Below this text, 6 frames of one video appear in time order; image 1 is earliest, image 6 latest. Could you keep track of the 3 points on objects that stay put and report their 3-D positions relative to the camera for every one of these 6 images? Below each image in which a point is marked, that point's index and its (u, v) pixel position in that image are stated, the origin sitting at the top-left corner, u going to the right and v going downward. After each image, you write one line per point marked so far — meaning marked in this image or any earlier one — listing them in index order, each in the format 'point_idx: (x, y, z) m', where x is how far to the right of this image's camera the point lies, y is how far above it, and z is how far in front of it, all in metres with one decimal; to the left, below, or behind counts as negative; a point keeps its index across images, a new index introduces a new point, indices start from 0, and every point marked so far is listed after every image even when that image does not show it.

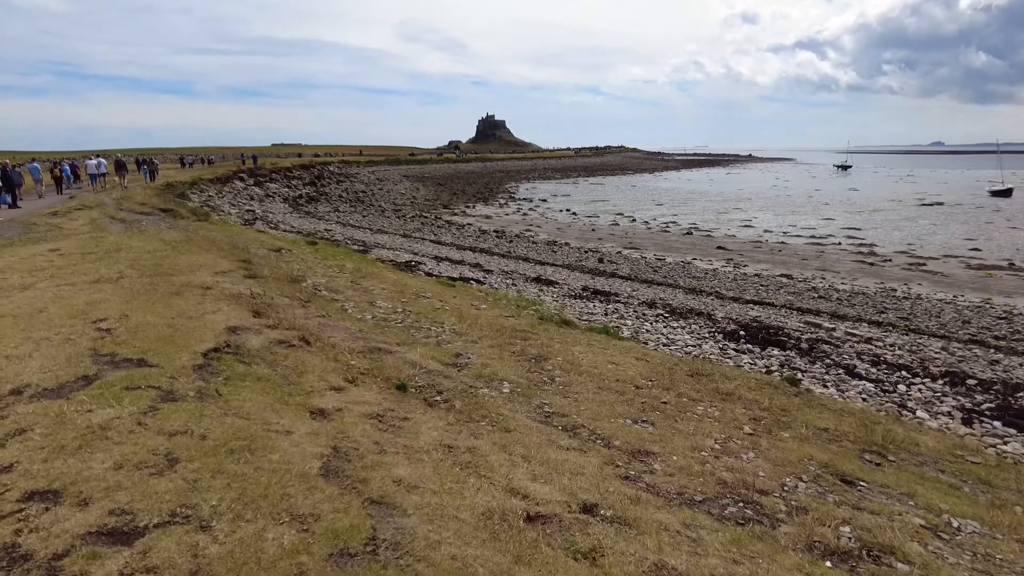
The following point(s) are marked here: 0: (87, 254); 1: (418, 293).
0: (-12.0, +1.0, +18.4) m
1: (-2.7, -0.1, +18.5) m
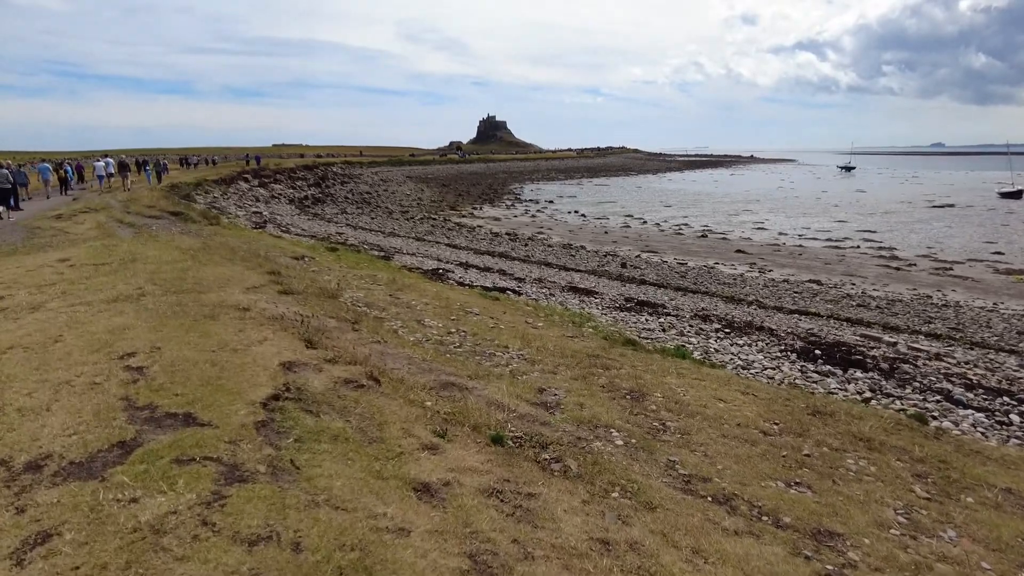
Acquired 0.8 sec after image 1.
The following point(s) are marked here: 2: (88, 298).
0: (-10.6, +0.6, +16.7) m
1: (-1.2, -0.5, +16.8) m
2: (-8.1, -0.2, +12.4) m
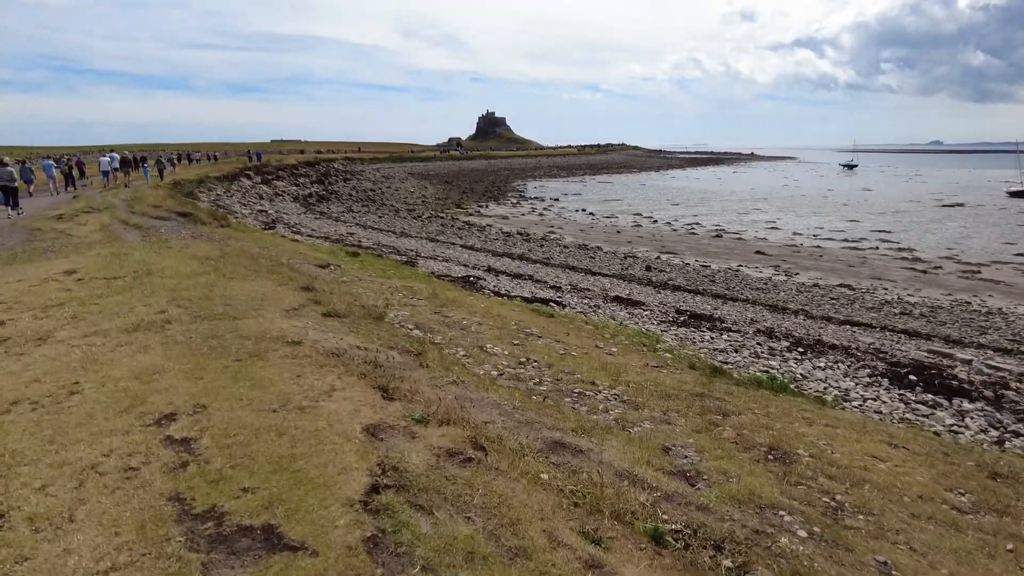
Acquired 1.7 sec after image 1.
0: (-9.1, +0.2, +14.8) m
1: (+0.3, -0.9, +14.9) m
2: (-6.6, -0.6, +10.6) m
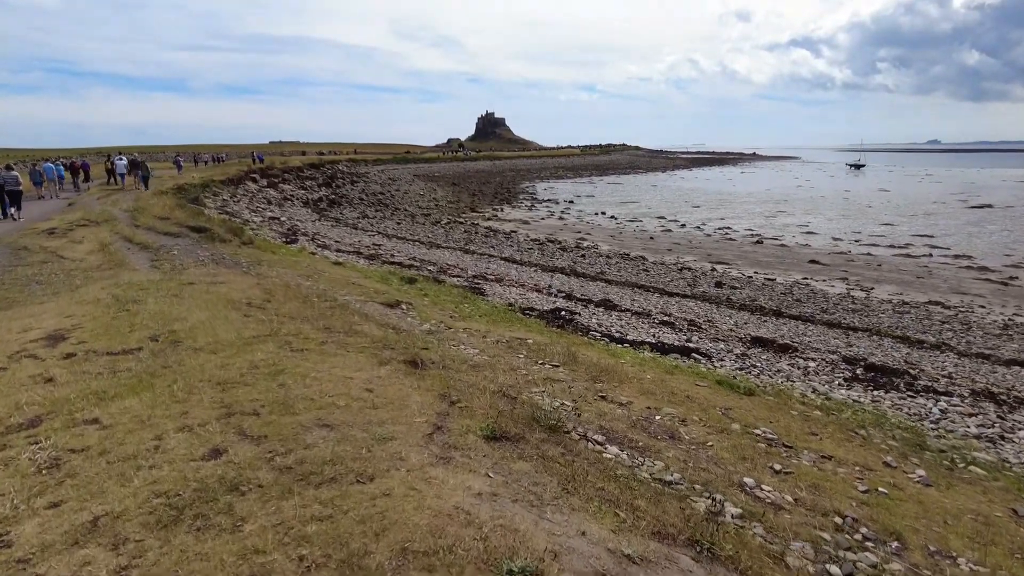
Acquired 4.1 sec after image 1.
0: (-5.8, -1.0, +9.6) m
1: (+3.5, -2.1, +9.8) m
2: (-3.3, -1.8, +5.4) m
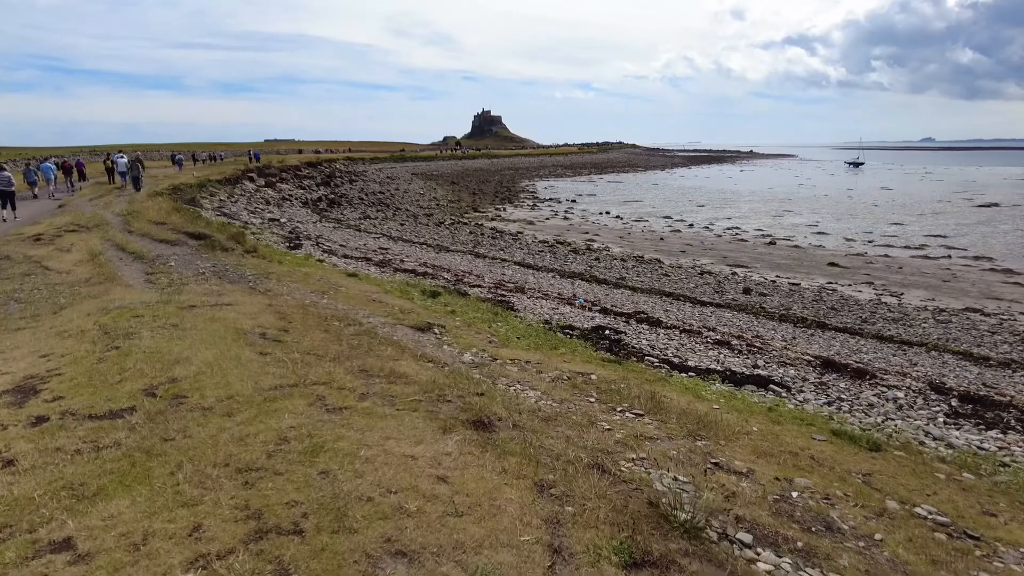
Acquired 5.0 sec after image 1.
0: (-4.6, -1.5, +7.5) m
1: (+4.7, -2.6, +7.7) m
2: (-2.2, -2.3, +3.3) m
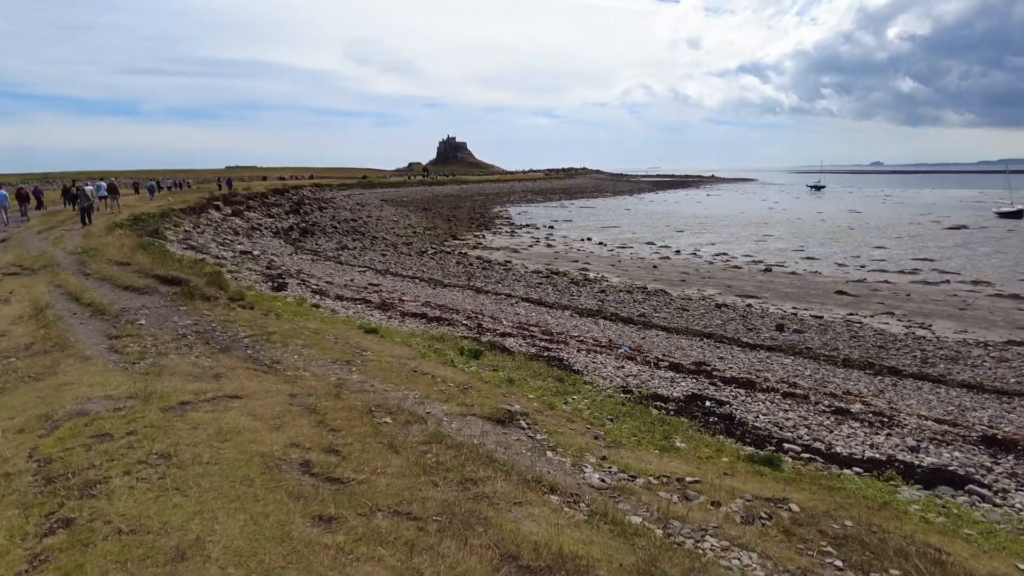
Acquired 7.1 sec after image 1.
0: (-2.3, -2.5, +3.3) m
1: (+7.0, -3.5, +4.0) m
2: (+0.4, -3.1, -0.8) m
